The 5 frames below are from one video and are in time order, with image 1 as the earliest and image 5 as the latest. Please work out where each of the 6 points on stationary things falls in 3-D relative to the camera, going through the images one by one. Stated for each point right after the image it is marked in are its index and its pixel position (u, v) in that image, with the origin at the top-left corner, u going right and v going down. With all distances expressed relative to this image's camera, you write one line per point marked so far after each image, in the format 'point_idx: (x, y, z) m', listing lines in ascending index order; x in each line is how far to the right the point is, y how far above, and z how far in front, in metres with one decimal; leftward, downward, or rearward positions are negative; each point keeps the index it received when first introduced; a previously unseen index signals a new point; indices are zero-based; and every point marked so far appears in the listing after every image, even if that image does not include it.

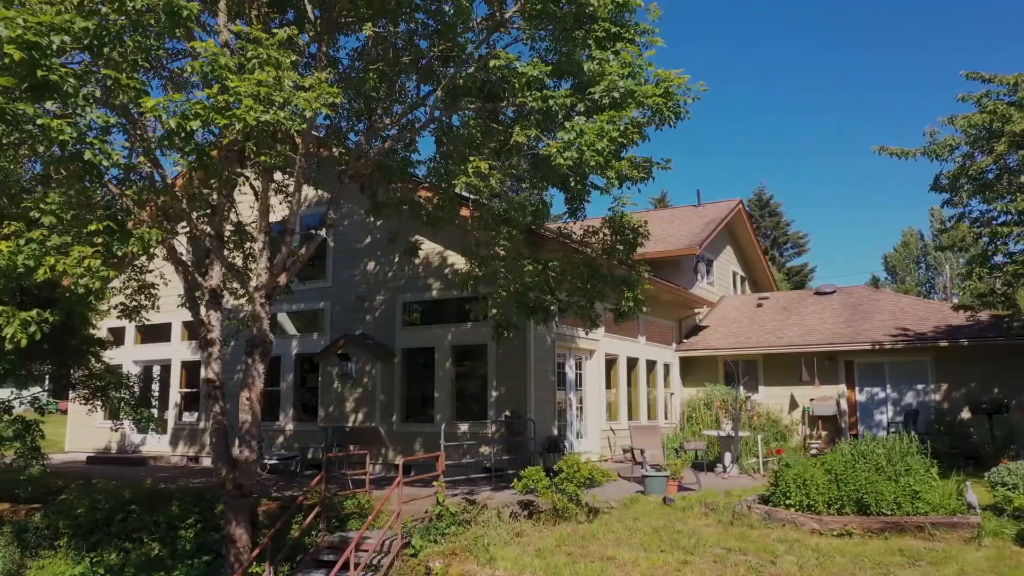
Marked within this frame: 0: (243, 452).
0: (-3.3, -2.0, +9.5) m
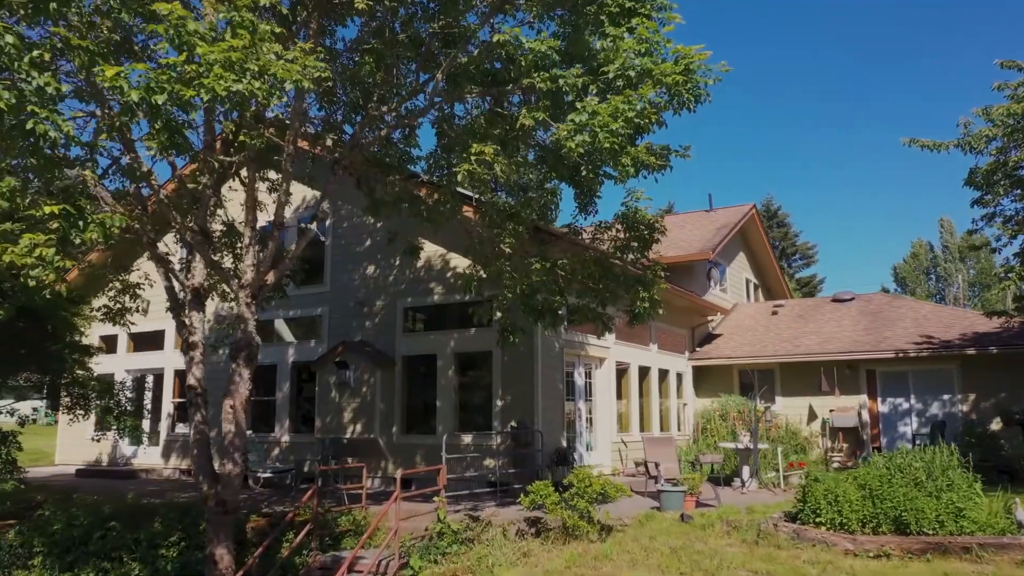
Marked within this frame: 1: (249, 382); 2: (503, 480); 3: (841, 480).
0: (-3.2, -2.0, +8.7) m
1: (-3.0, -1.1, +9.0) m
2: (-0.1, -3.2, +13.1) m
3: (+4.2, -2.5, +9.9) m
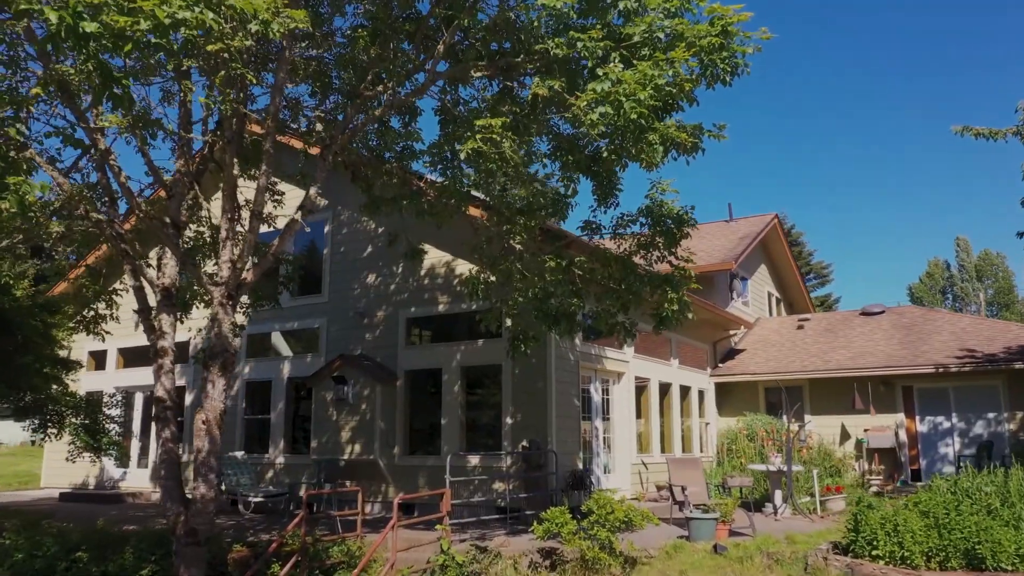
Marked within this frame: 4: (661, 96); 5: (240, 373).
0: (-3.1, -2.0, +7.6) m
1: (-2.9, -1.1, +7.9) m
2: (0.0, -3.3, +11.9) m
3: (+4.4, -2.5, +8.7) m
4: (+1.4, +1.8, +7.1) m
5: (-5.7, -1.8, +16.1) m
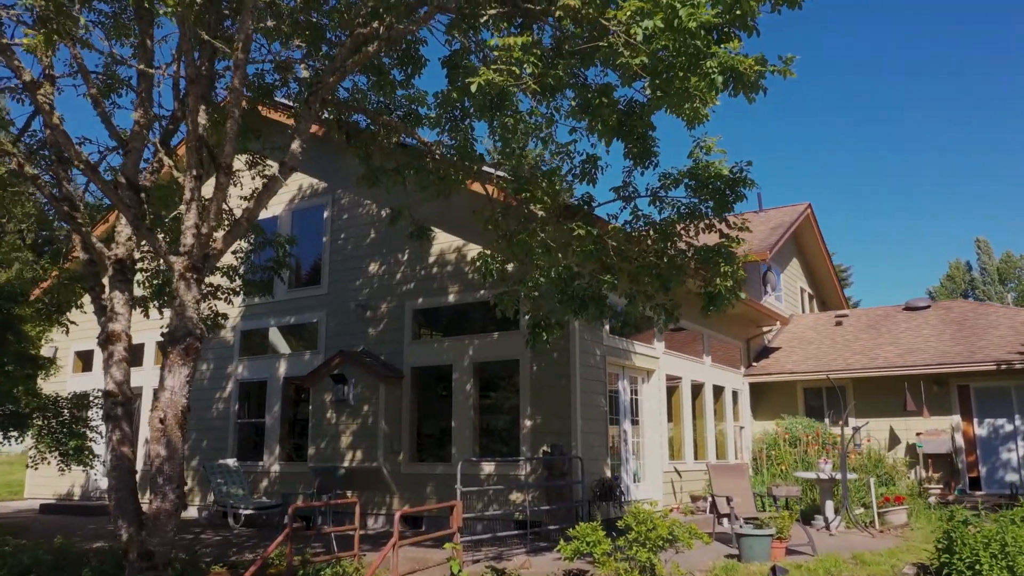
0: (-2.9, -1.7, +6.3) m
1: (-2.7, -0.8, +6.5) m
2: (+0.3, -3.1, +10.5) m
3: (+4.6, -2.2, +7.2) m
4: (+1.5, +2.0, +5.7) m
5: (-5.3, -1.6, +14.8) m
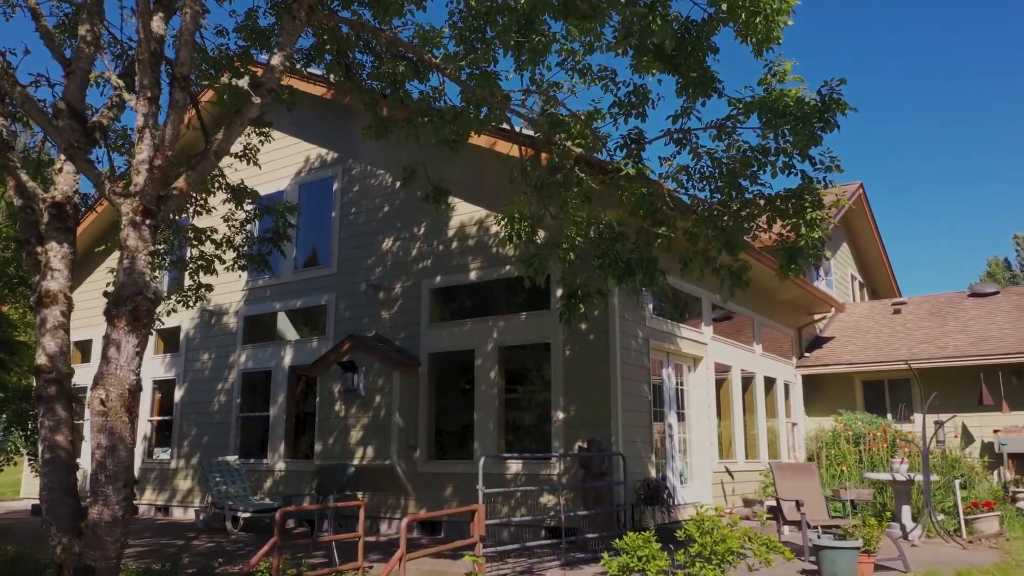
0: (-2.7, -1.4, +4.9) m
1: (-2.5, -0.5, +5.2) m
2: (+0.7, -2.8, +9.0) m
3: (+4.8, -1.8, +5.6) m
4: (+1.7, +2.4, +4.2) m
5: (-4.8, -1.3, +13.5) m
